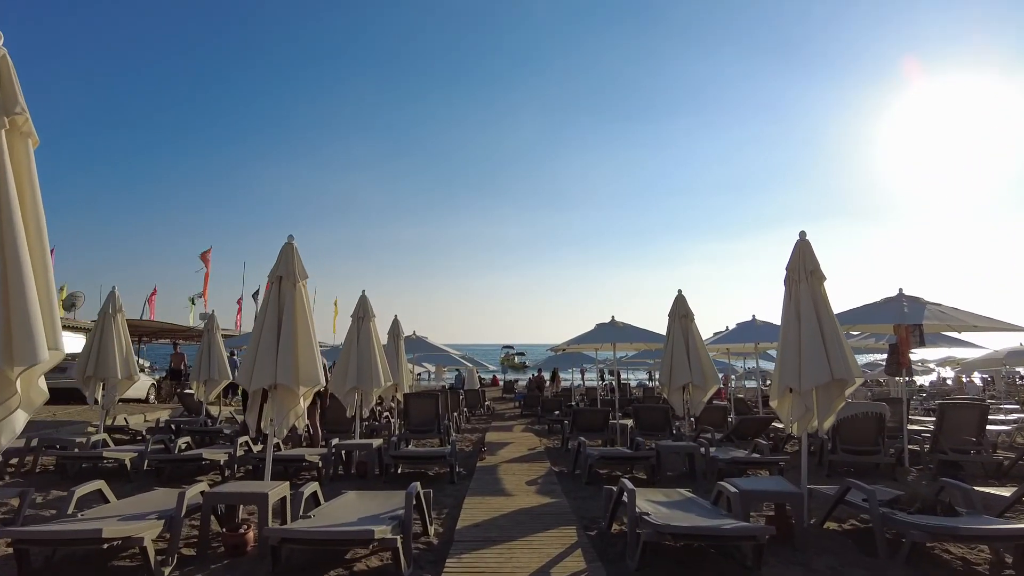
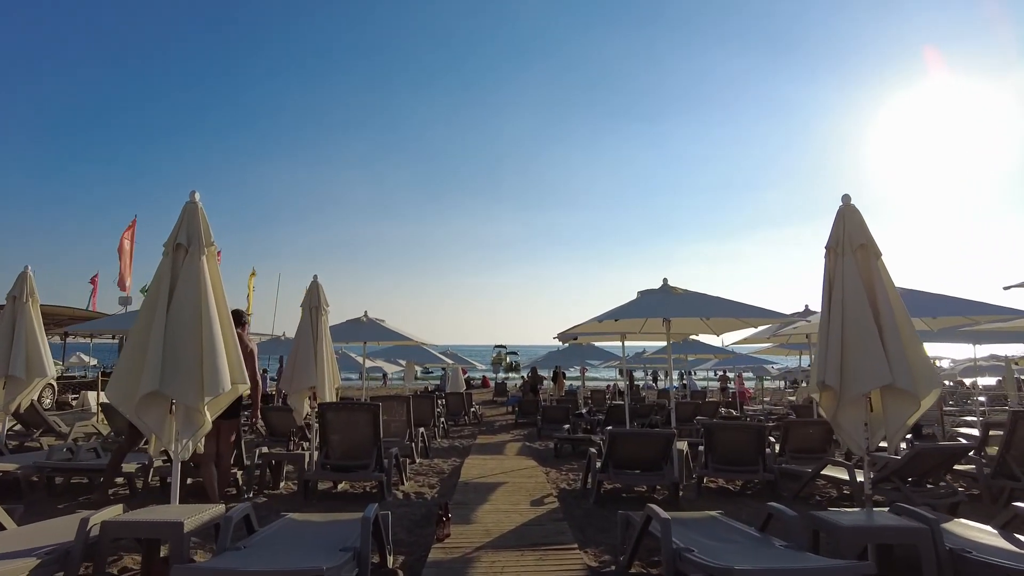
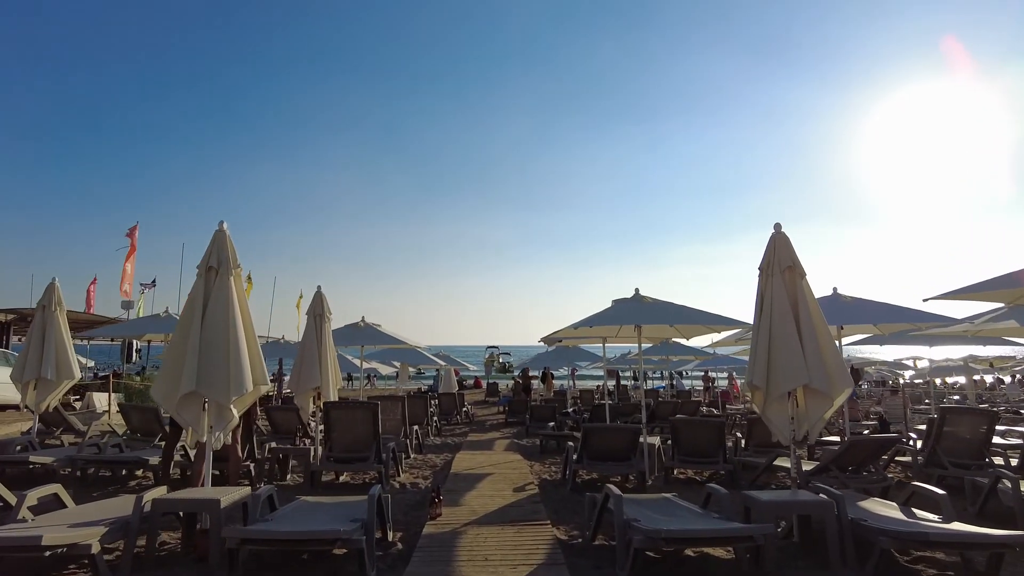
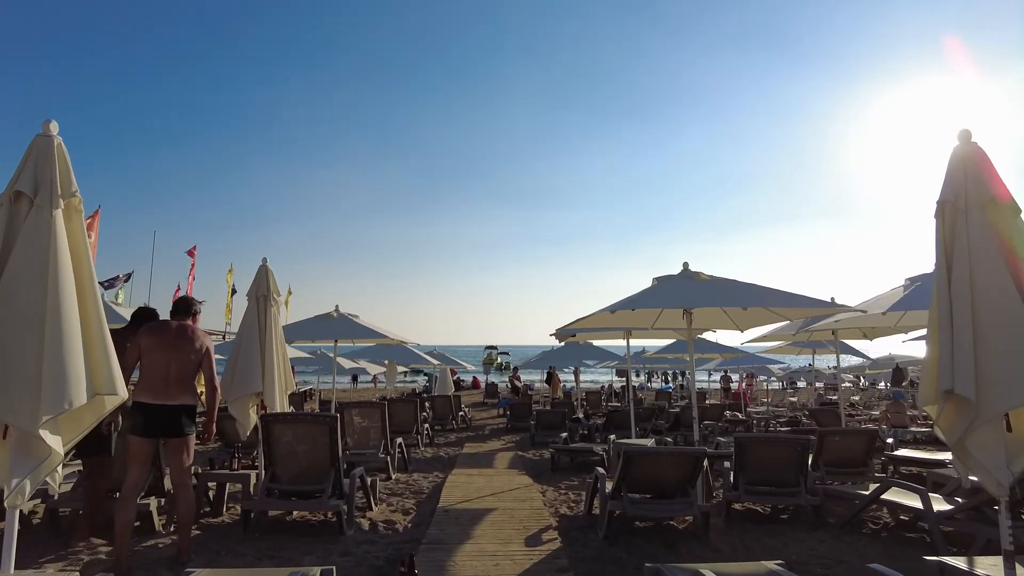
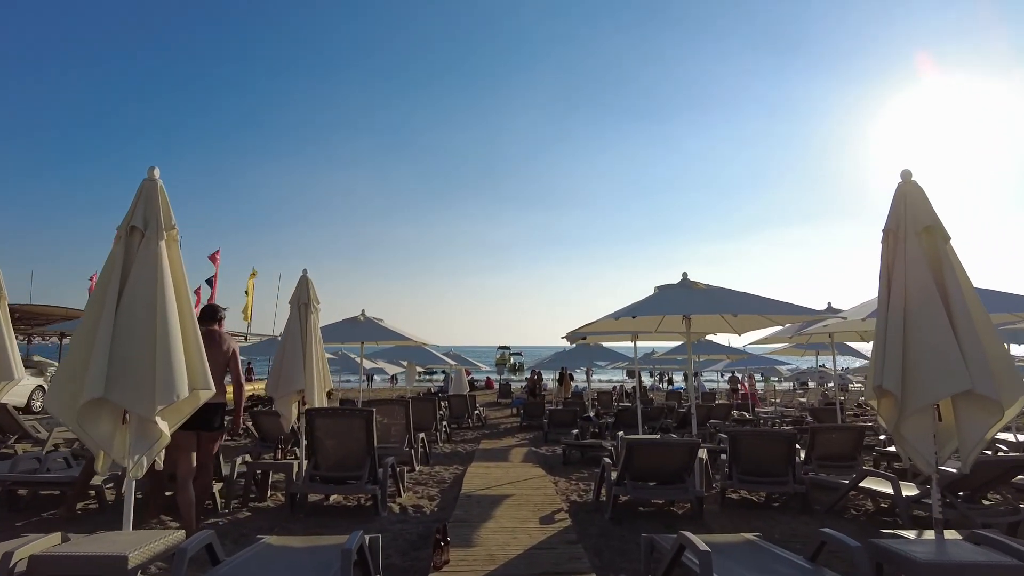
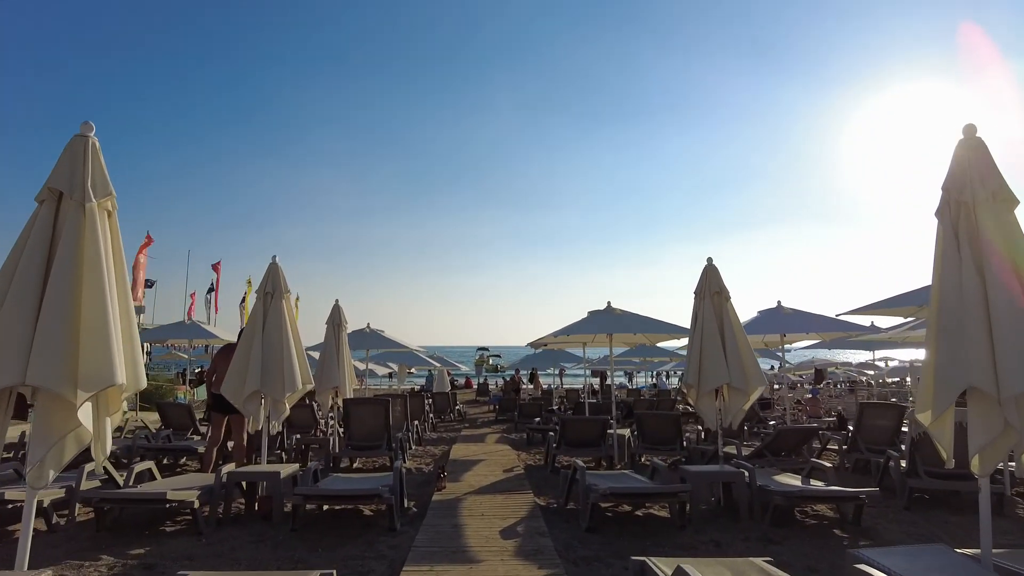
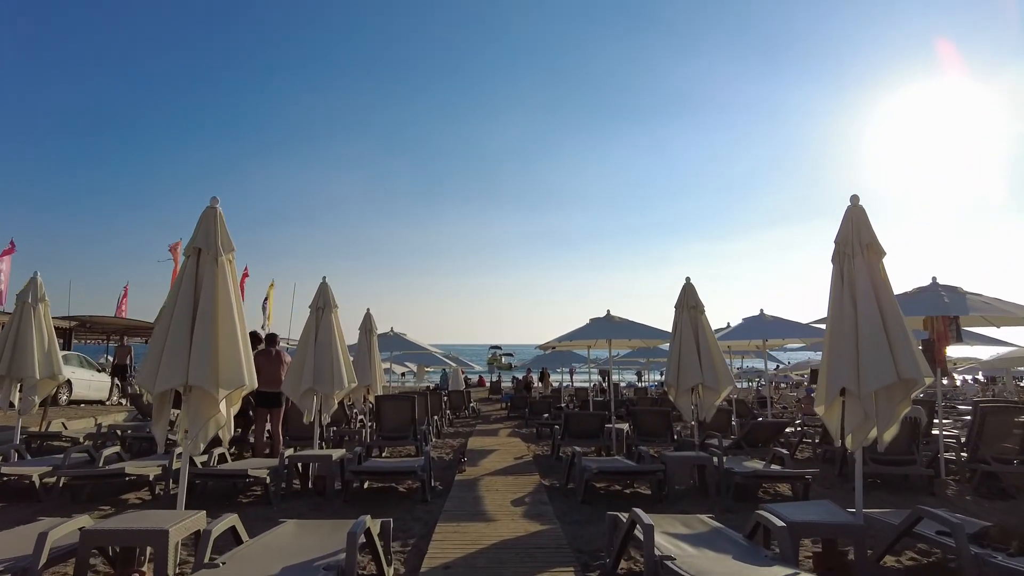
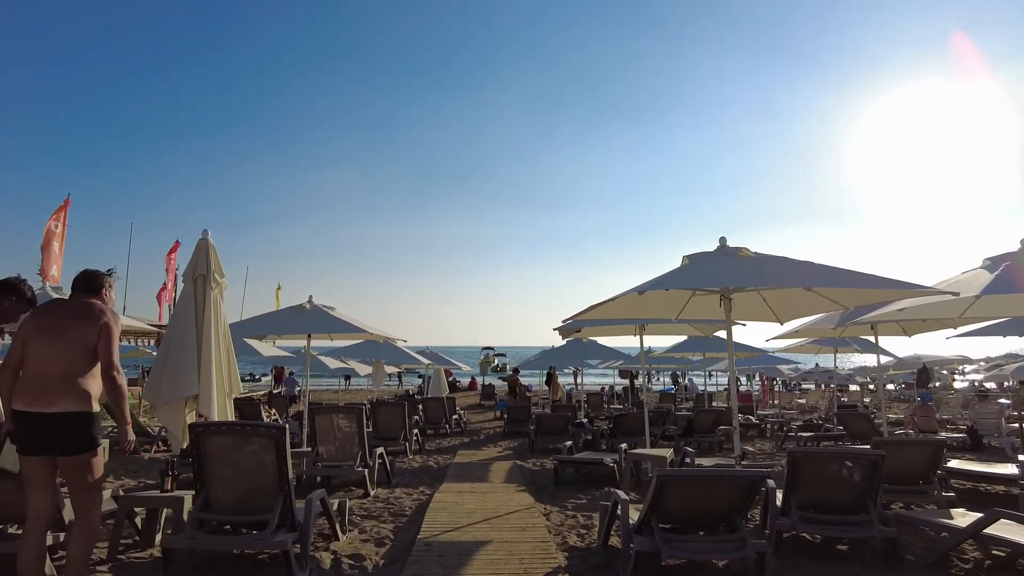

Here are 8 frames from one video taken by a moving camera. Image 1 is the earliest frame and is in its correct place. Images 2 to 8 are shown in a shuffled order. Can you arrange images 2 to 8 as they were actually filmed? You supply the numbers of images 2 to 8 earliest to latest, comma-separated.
7, 6, 3, 2, 5, 4, 8
